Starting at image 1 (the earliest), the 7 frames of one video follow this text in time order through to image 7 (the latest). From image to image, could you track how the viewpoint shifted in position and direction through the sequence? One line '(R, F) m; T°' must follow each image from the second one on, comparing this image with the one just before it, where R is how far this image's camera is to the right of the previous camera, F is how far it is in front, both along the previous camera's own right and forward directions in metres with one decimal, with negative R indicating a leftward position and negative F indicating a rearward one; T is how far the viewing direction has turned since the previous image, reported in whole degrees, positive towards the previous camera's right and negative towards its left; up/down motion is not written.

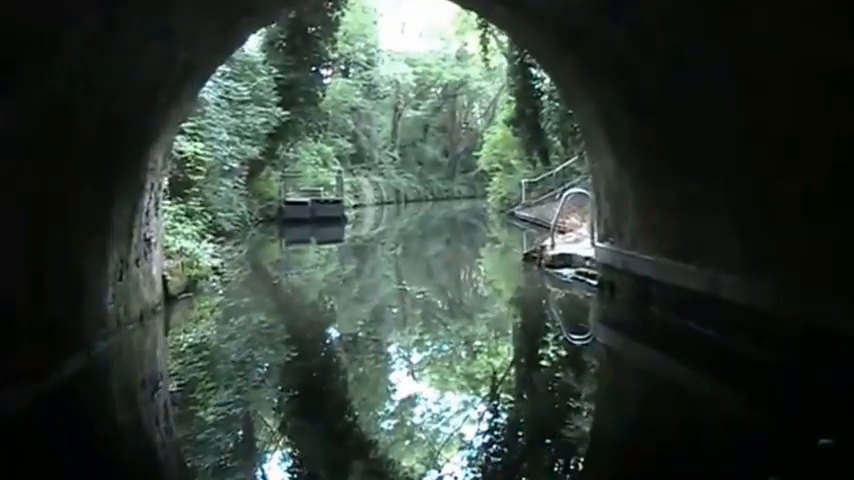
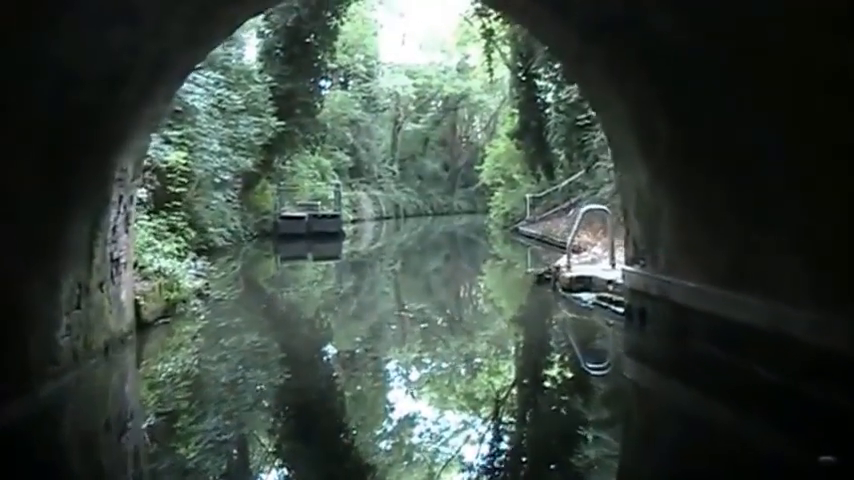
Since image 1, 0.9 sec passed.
(0.0, +0.4) m; 0°
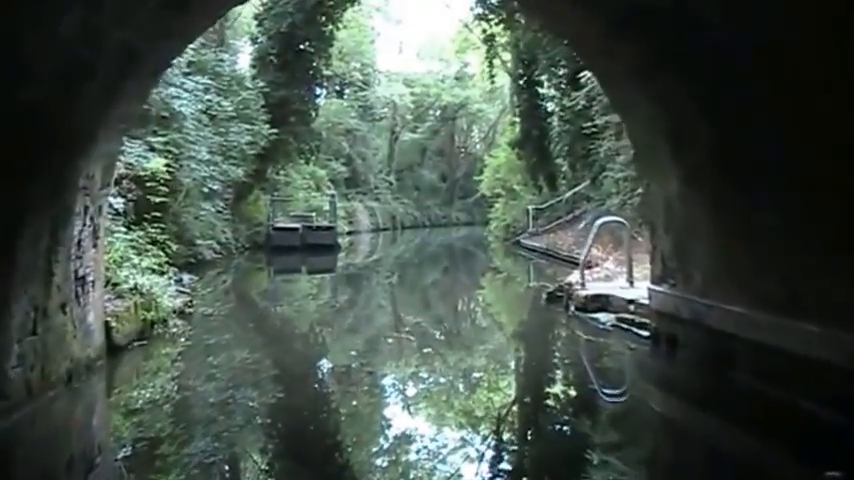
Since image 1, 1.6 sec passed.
(0.0, +0.4) m; 0°
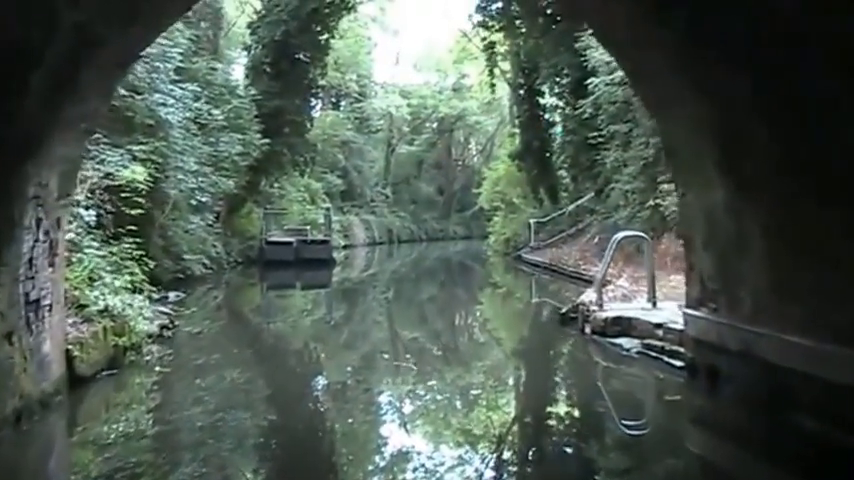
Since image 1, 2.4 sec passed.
(0.0, +0.3) m; 0°
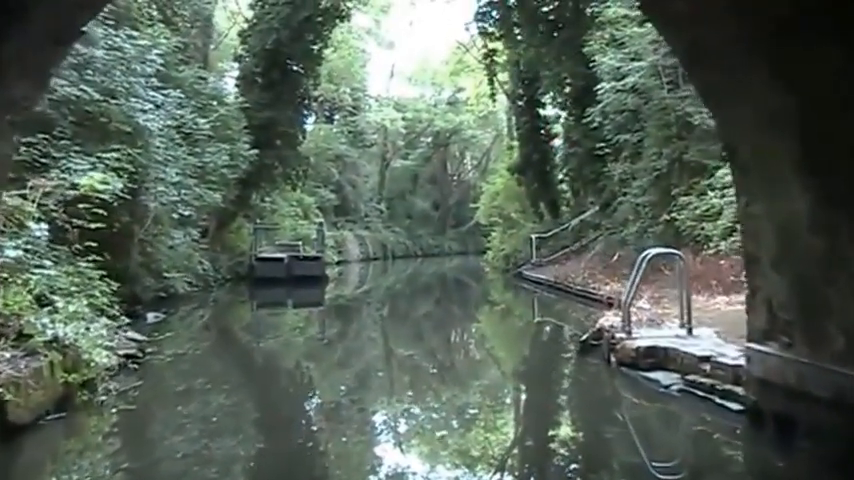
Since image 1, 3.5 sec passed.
(0.0, +0.4) m; 0°
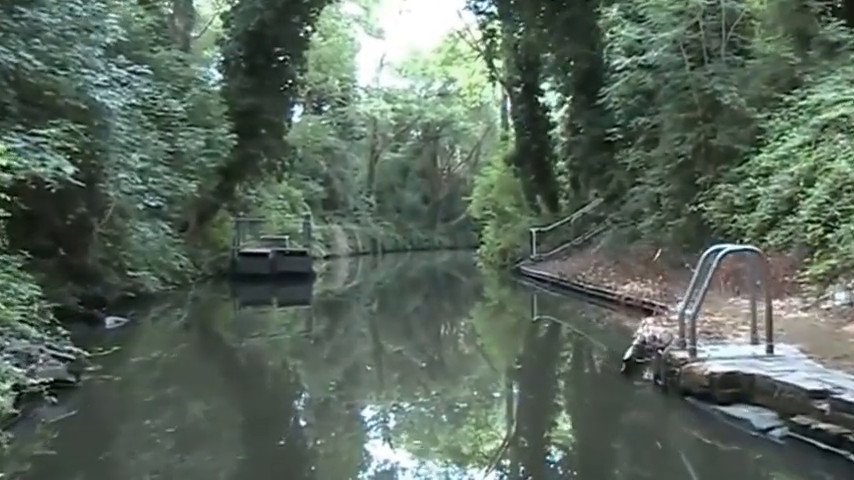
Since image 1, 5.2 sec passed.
(0.0, +0.6) m; +1°
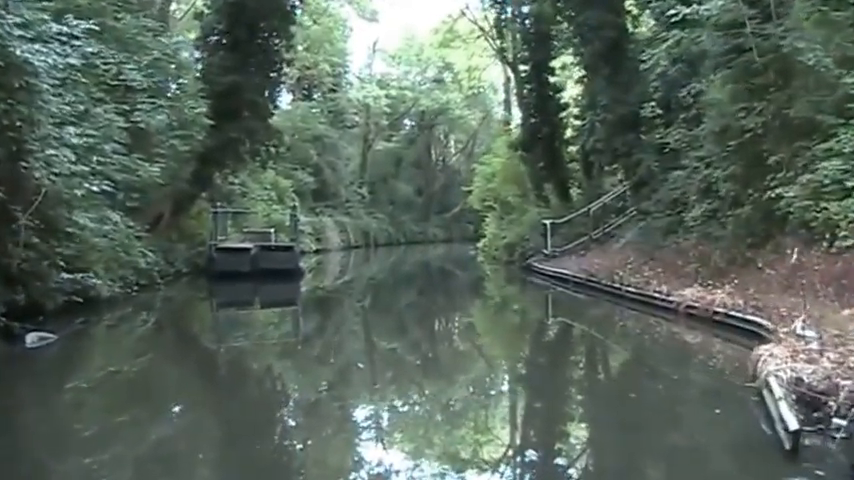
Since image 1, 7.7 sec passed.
(-0.1, +0.9) m; +1°
